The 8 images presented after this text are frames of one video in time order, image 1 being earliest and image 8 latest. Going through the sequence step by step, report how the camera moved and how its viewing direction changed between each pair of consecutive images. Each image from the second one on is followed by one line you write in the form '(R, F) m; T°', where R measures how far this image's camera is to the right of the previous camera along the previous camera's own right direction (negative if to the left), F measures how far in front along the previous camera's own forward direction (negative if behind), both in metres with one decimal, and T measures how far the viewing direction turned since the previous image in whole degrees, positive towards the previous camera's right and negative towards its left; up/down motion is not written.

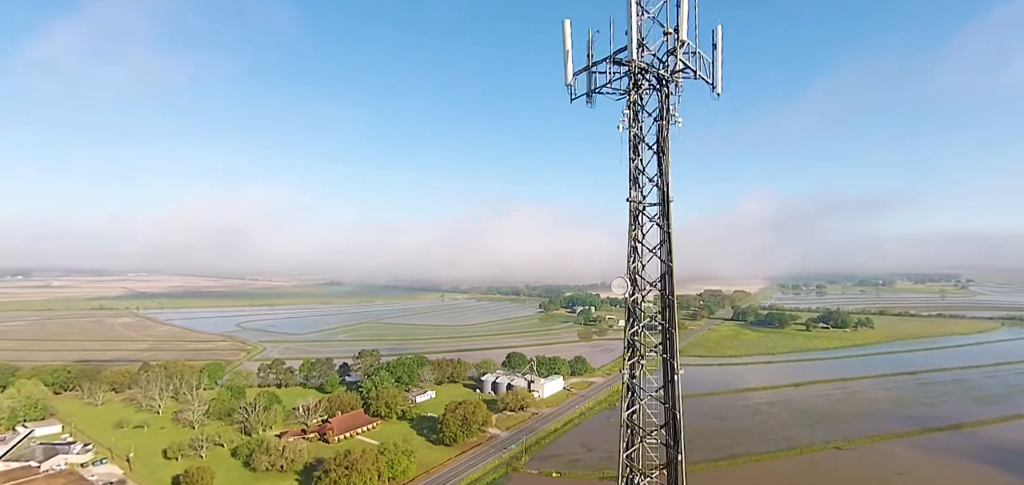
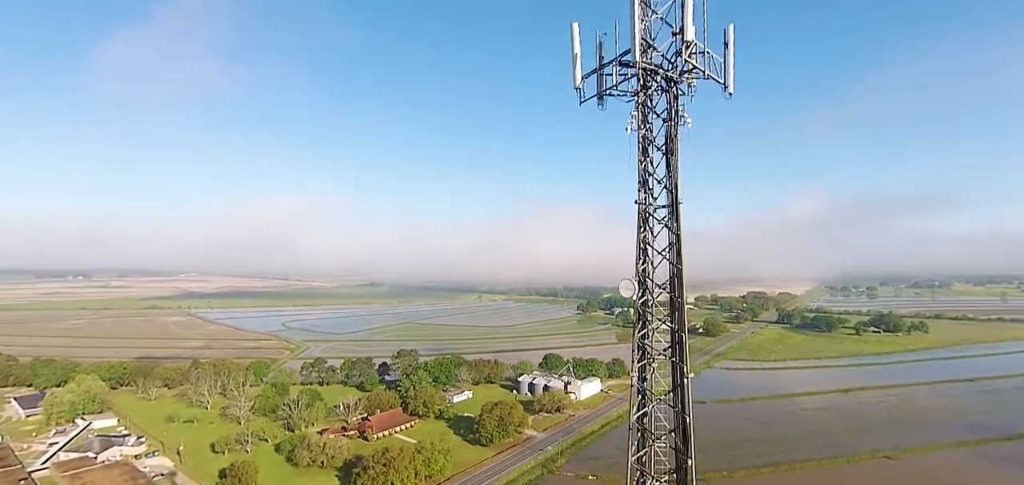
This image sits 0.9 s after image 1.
(+0.7, 0.0) m; -4°
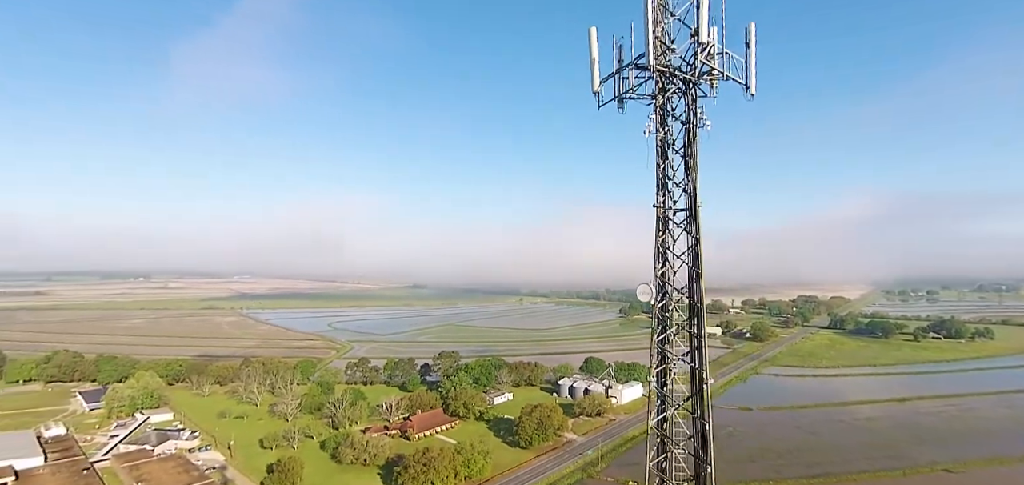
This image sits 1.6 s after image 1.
(+0.6, -0.1) m; -4°
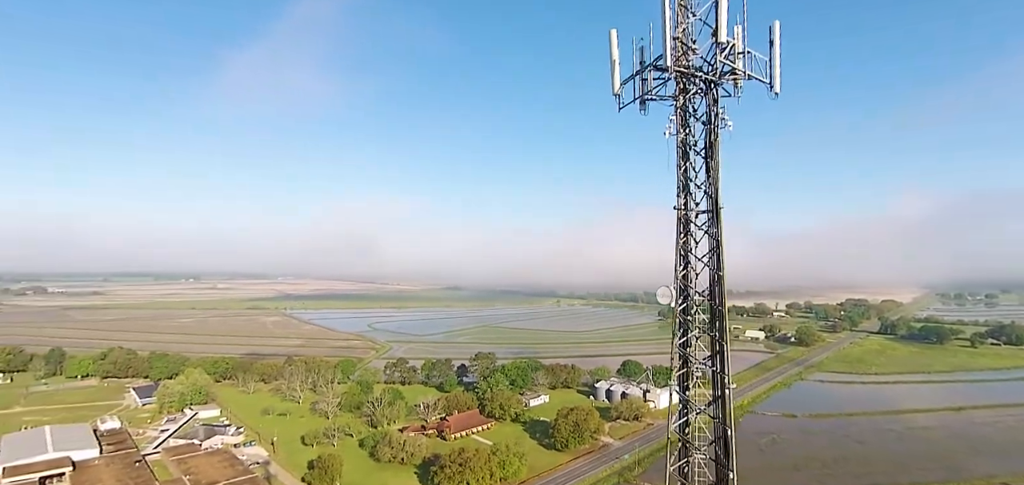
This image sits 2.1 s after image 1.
(+0.4, -0.1) m; -4°
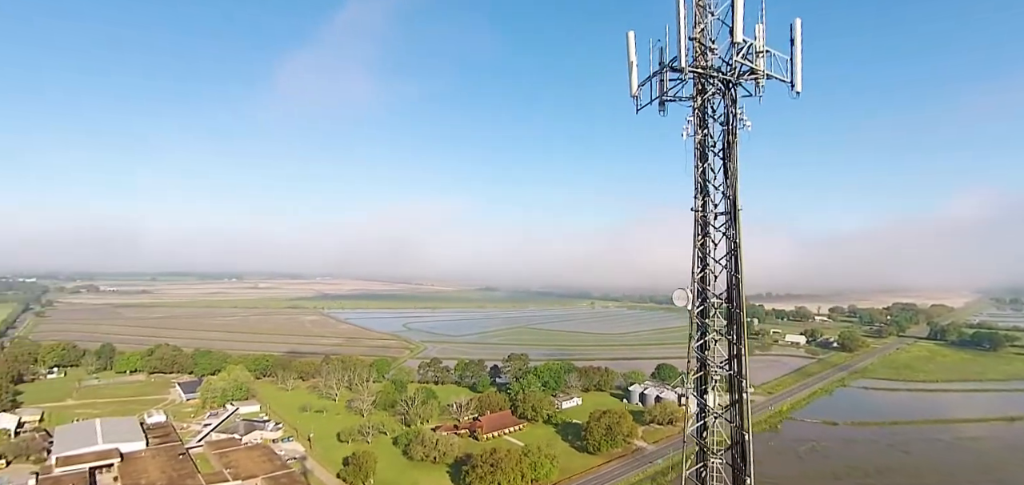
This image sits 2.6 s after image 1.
(+0.4, -0.1) m; -4°
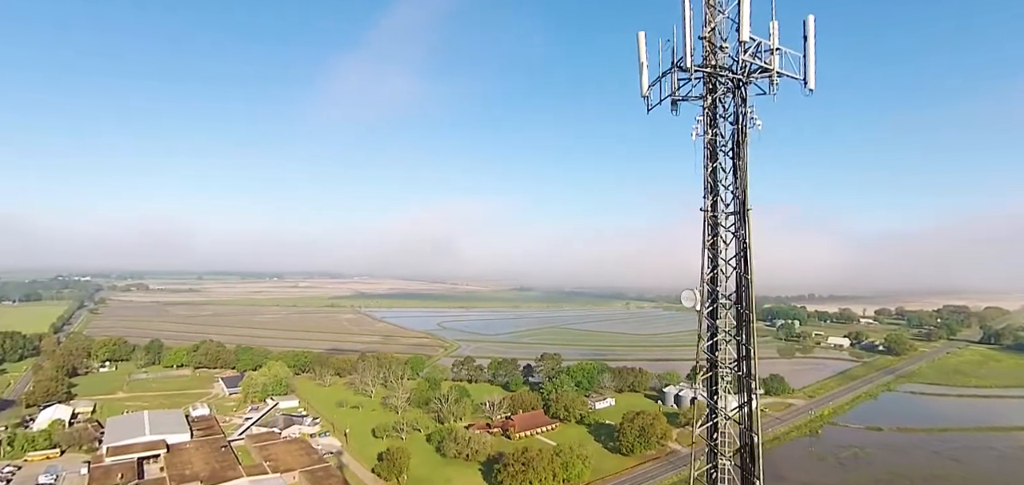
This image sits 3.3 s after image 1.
(+0.6, -0.3) m; -4°
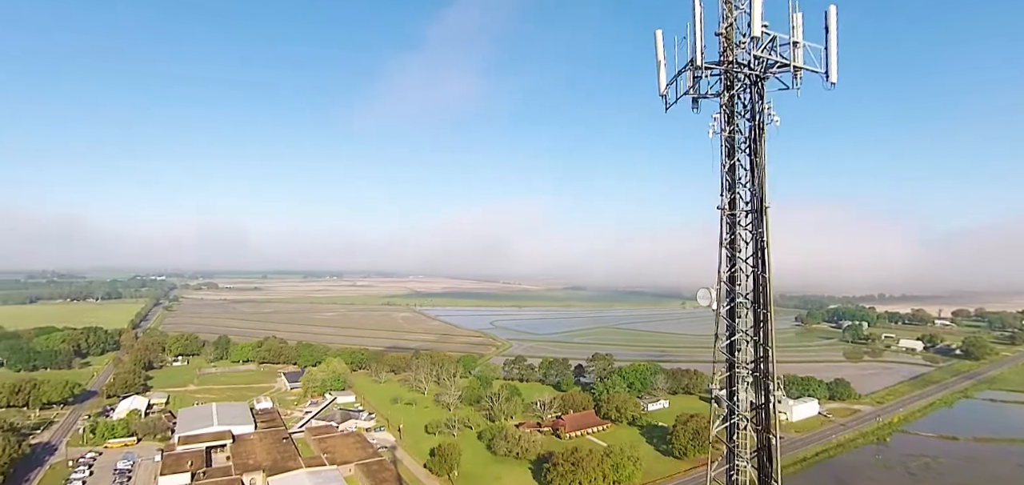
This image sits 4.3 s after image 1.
(+0.8, -0.4) m; -5°
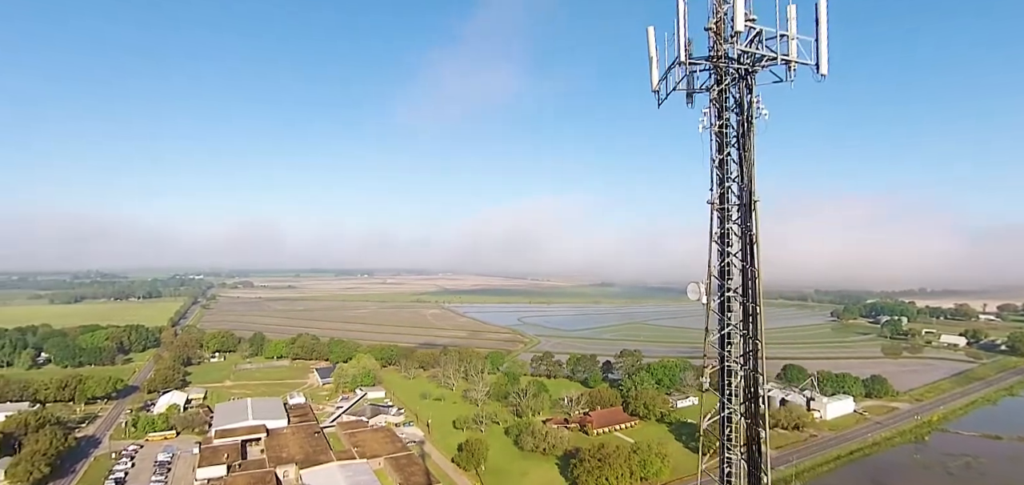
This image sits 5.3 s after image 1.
(+0.6, -0.5) m; -3°
